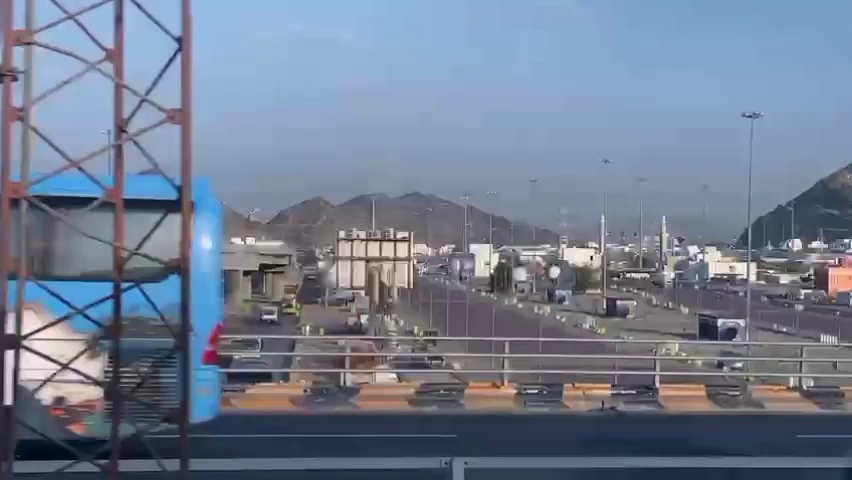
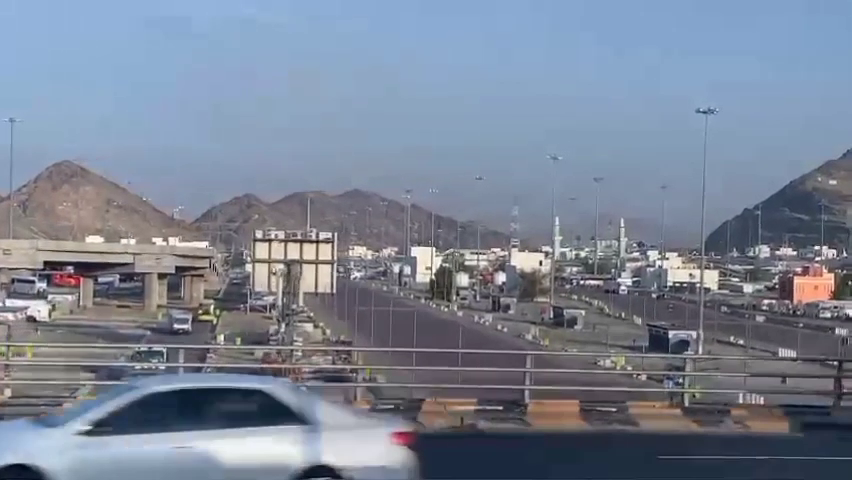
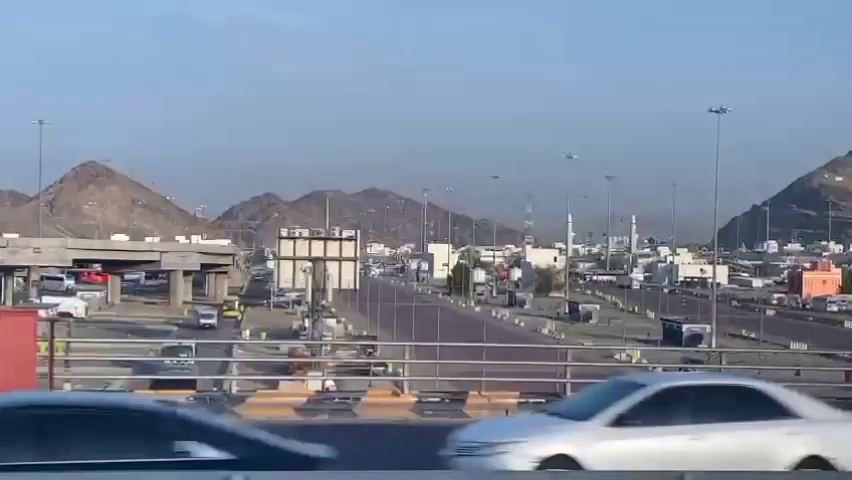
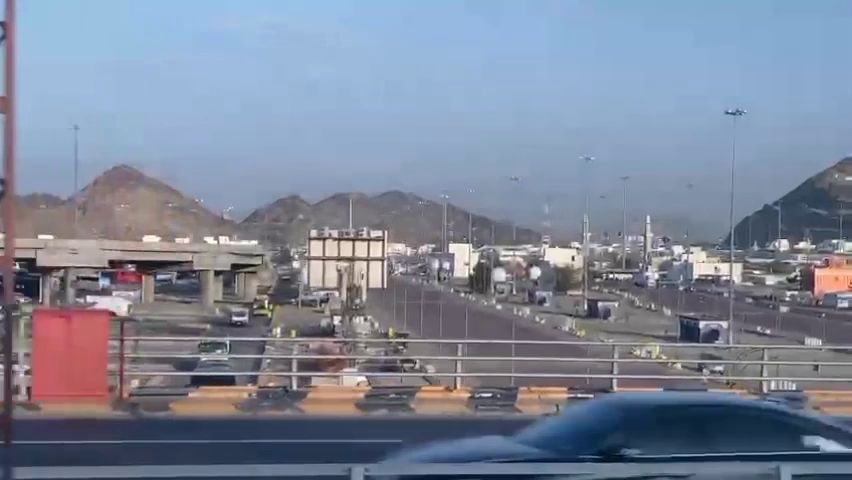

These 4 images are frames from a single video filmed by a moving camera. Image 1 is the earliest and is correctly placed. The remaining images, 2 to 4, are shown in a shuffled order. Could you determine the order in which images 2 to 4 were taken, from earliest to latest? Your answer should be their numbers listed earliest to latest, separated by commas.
4, 3, 2
